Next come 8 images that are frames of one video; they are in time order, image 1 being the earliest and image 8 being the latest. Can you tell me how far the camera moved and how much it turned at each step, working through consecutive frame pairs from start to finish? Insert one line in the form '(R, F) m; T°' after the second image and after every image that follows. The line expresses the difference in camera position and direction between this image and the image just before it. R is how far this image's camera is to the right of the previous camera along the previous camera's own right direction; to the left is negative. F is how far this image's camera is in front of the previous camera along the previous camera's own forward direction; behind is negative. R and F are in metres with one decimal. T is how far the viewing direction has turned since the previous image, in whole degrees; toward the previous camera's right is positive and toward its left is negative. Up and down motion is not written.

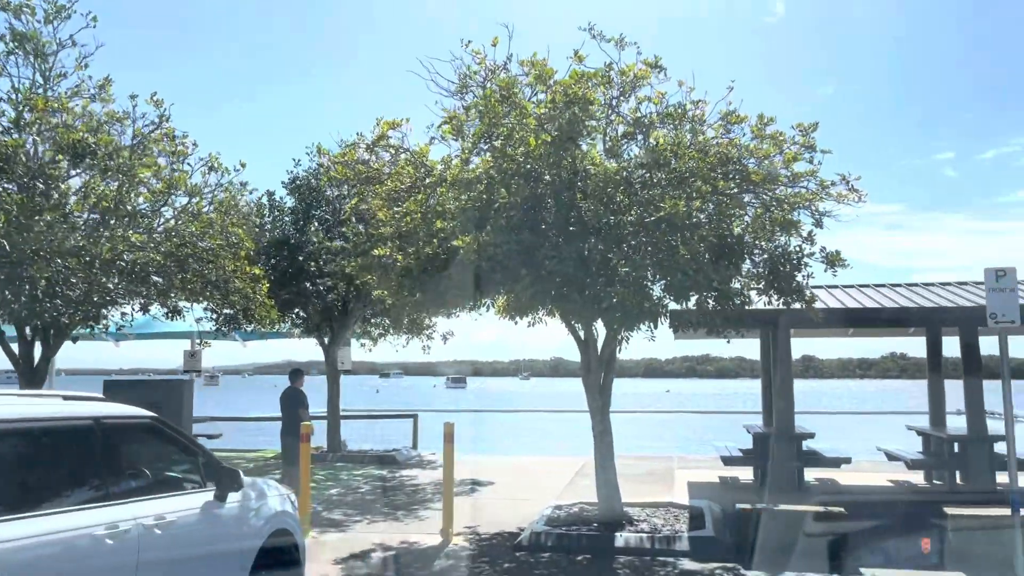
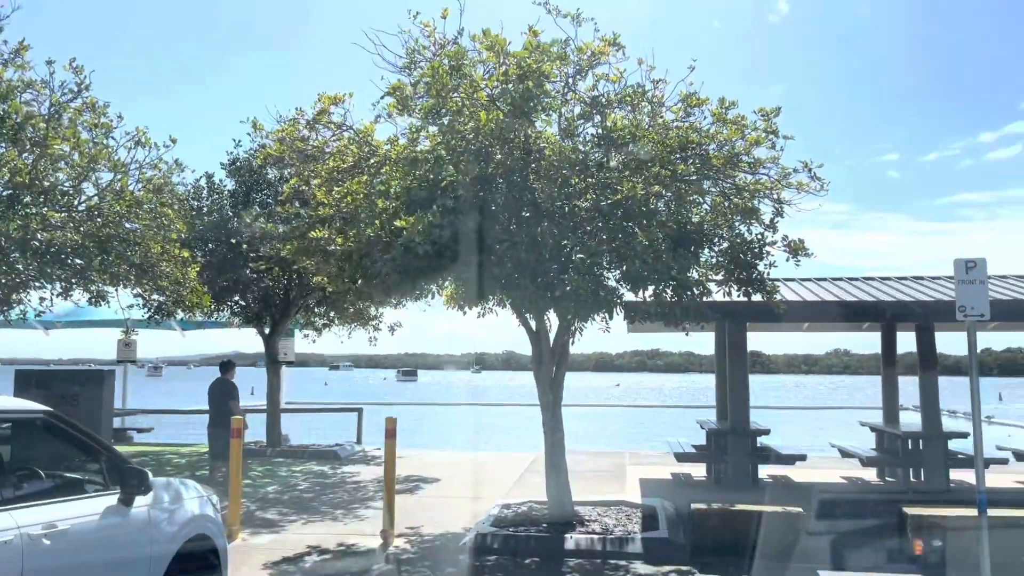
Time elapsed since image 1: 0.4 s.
(0.0, +0.5) m; +3°
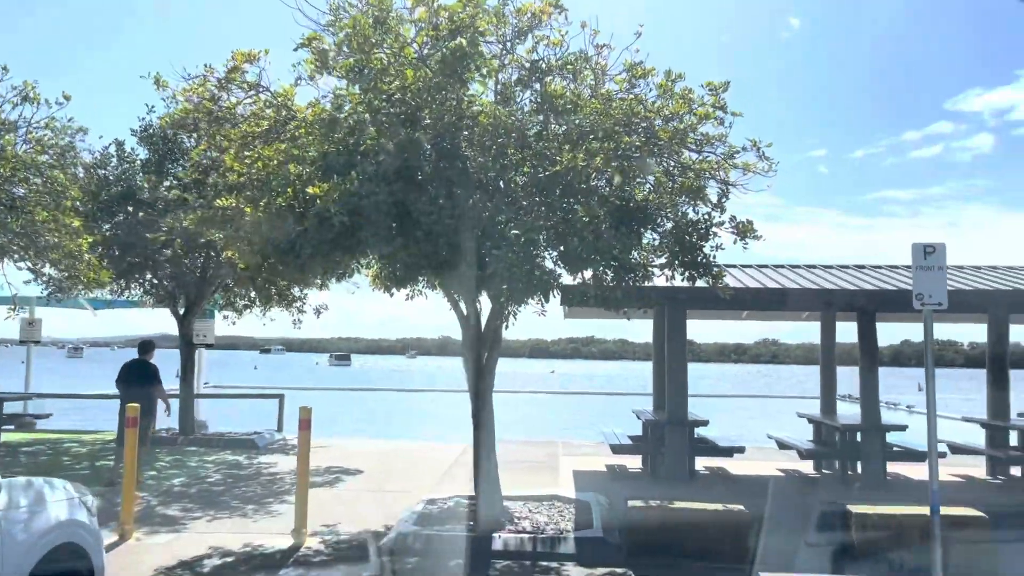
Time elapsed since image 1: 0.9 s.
(+0.1, +0.6) m; +4°
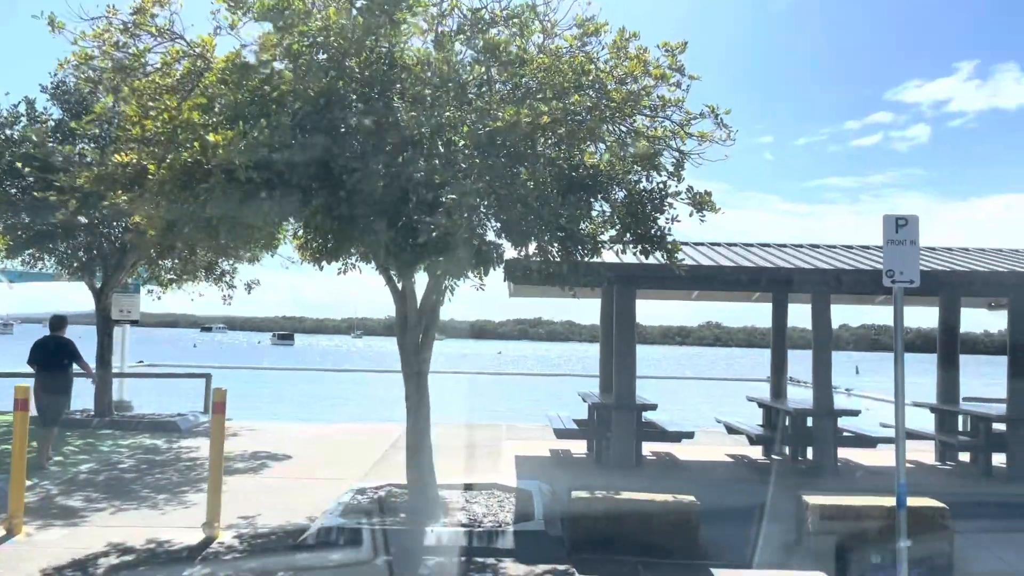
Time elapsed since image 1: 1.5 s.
(+0.1, +0.6) m; +3°
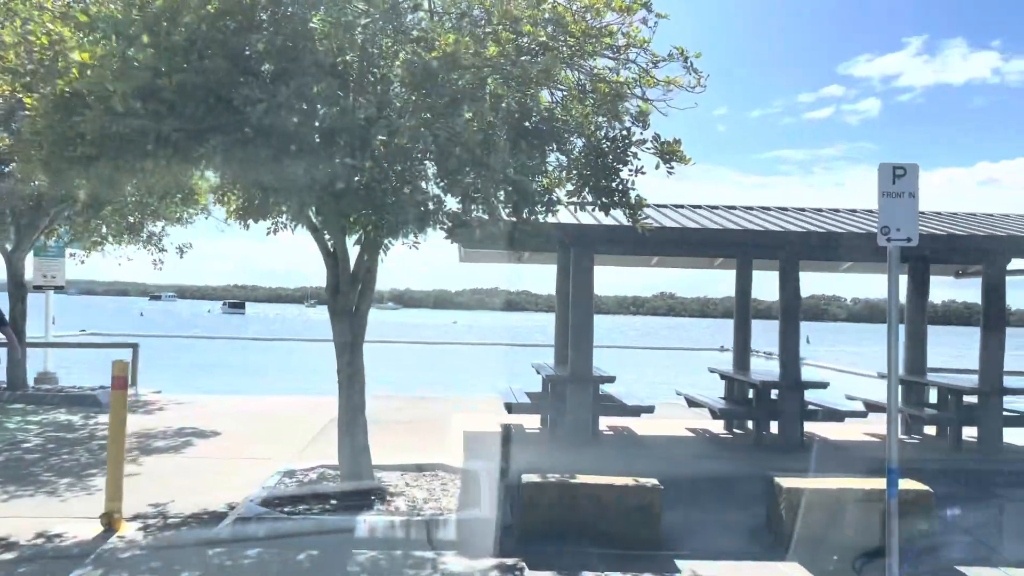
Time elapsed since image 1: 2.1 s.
(+0.1, +0.8) m; +3°
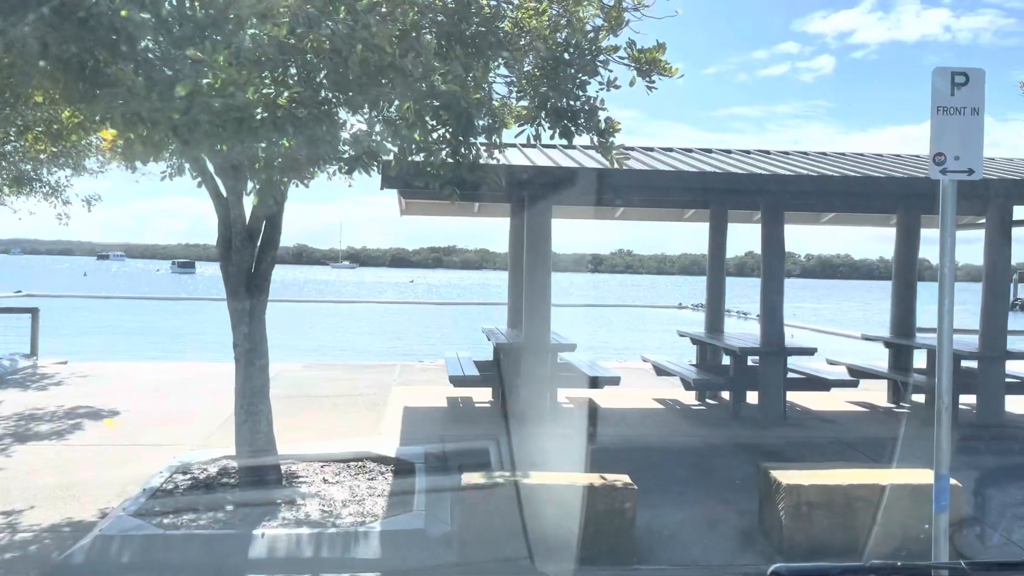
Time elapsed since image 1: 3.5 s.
(+0.1, +1.3) m; +3°
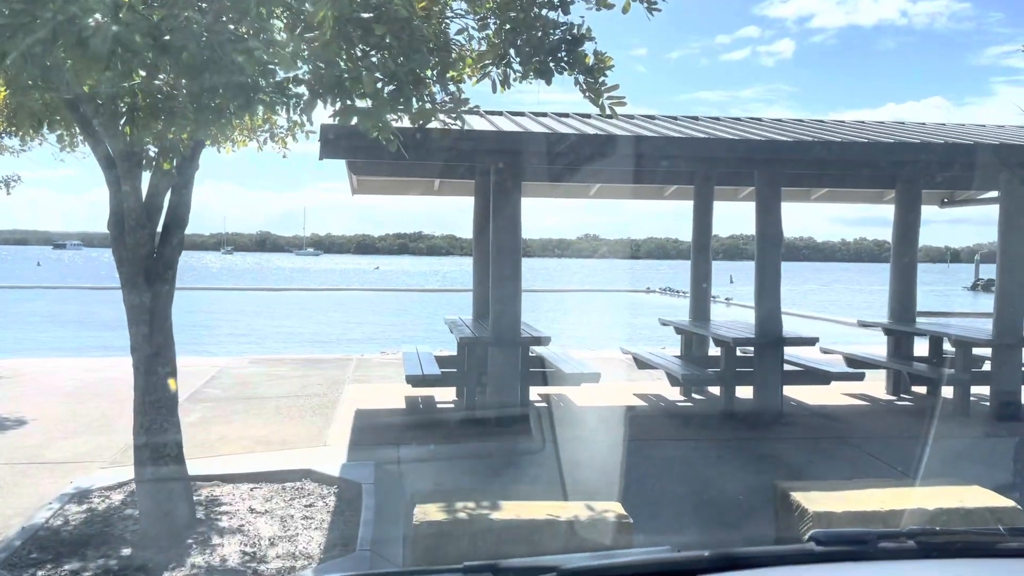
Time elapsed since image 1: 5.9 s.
(0.0, +1.0) m; +2°
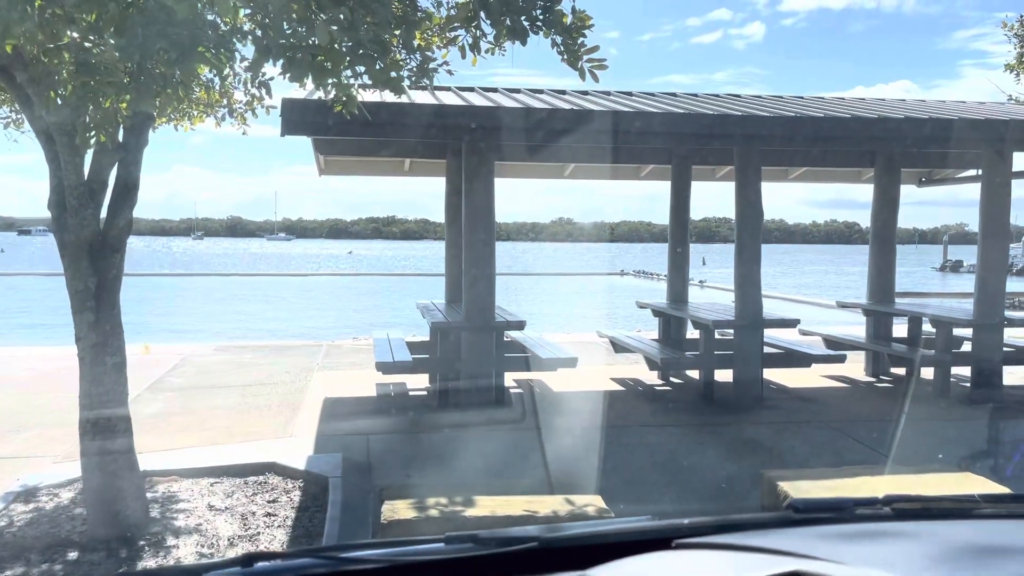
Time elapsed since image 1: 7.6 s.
(0.0, +0.3) m; +2°
